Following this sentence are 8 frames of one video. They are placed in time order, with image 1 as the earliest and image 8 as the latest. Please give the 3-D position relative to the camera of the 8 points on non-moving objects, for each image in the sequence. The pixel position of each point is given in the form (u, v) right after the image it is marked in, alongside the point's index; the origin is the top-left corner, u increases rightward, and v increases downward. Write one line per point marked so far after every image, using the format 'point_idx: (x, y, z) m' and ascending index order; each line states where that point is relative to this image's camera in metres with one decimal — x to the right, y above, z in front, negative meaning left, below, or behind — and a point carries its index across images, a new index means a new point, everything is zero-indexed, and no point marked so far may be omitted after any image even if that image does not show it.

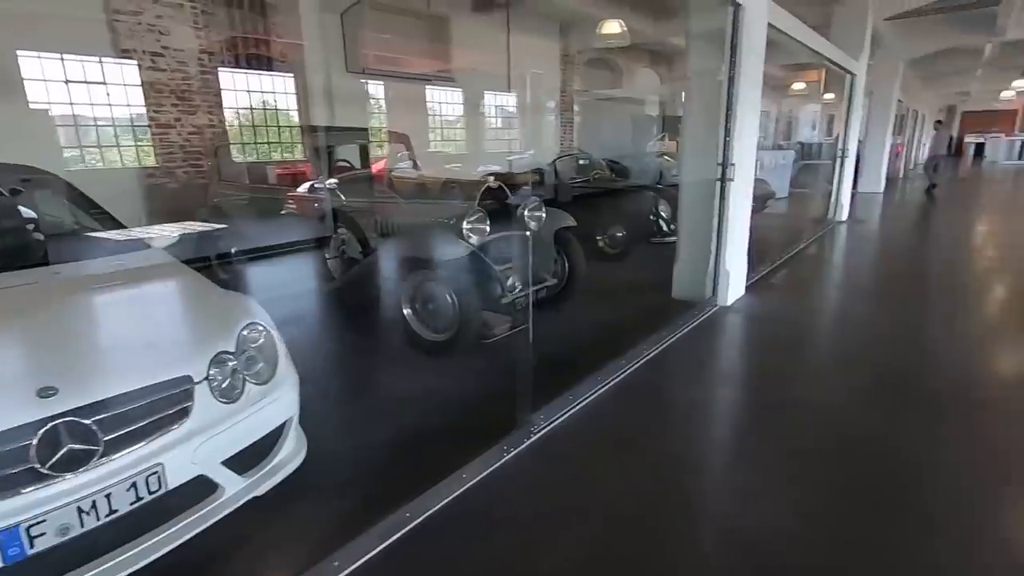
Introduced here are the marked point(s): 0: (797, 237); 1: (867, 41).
0: (+3.6, +0.7, +6.9) m
1: (+4.5, +3.2, +6.9) m
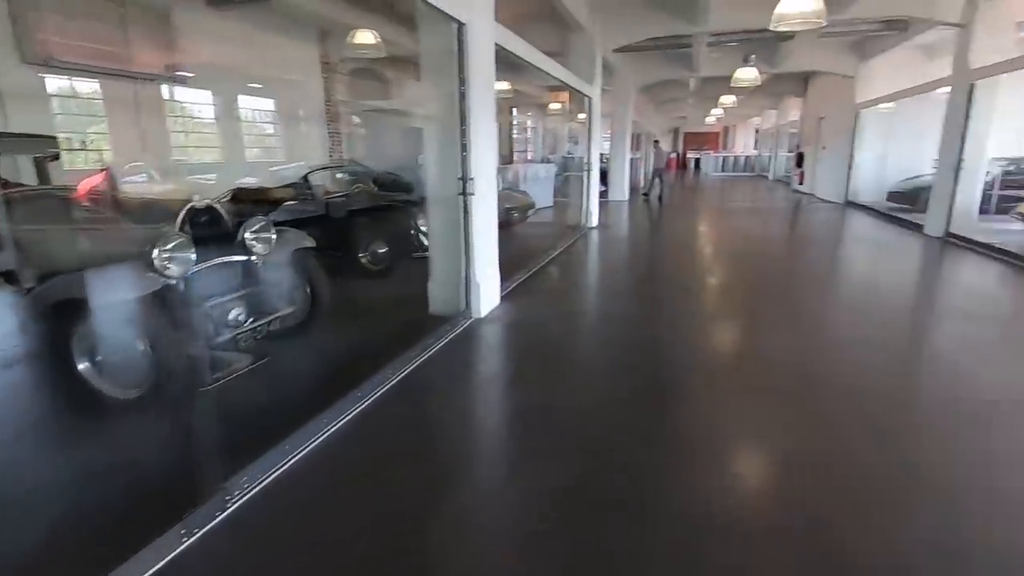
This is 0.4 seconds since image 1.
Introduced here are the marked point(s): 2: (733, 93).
0: (+0.6, +0.6, +7.5) m
1: (+1.2, +3.2, +7.9) m
2: (+6.2, +5.5, +15.2) m
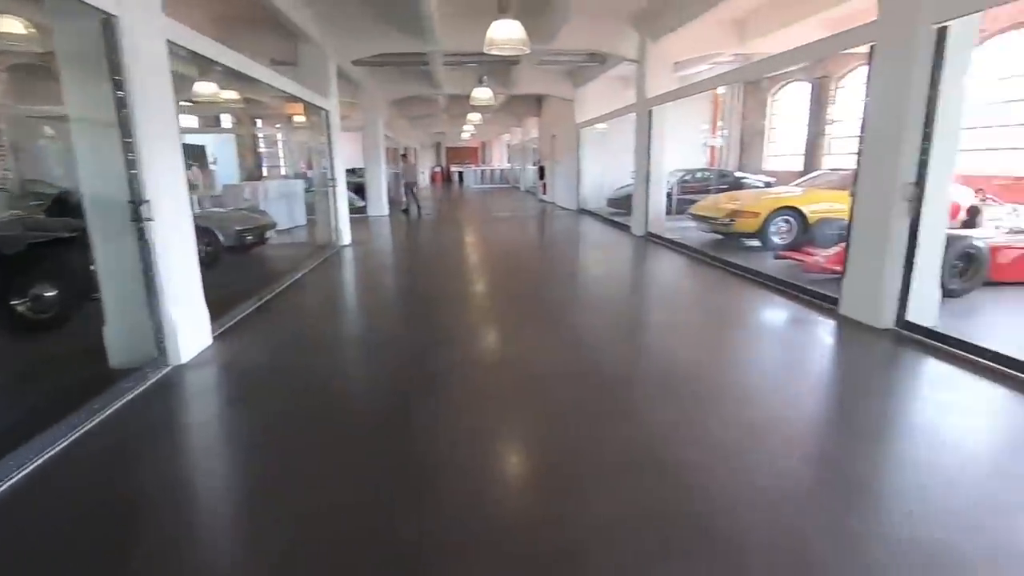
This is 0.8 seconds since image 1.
0: (-2.7, +0.3, +7.0) m
1: (-2.5, +2.9, +7.5) m
2: (-1.0, +5.3, +16.2) m
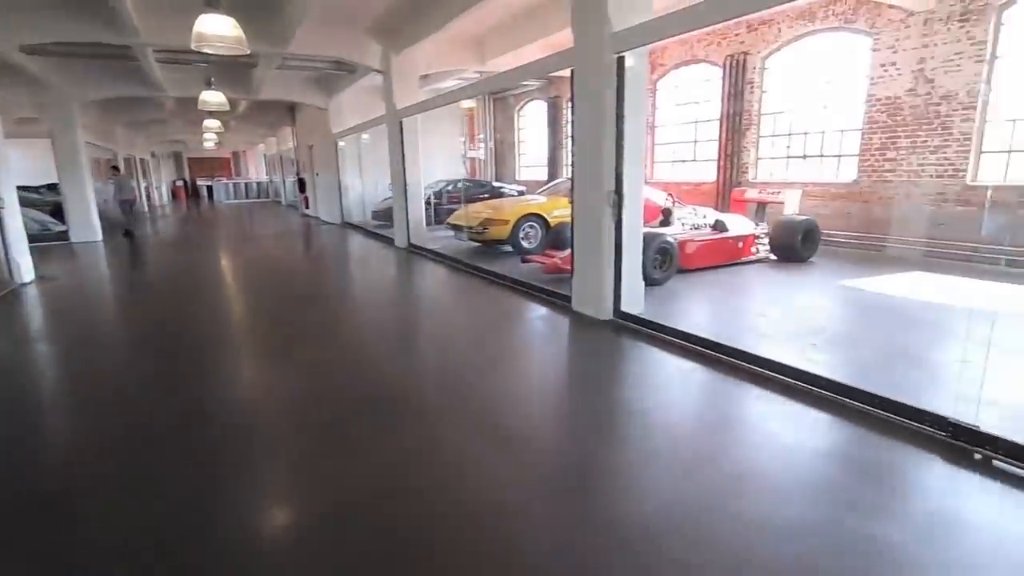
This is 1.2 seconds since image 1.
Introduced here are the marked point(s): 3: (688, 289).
0: (-5.4, -0.2, +5.2) m
1: (-5.7, +2.4, +5.8) m
2: (-7.8, +4.6, +14.4) m
3: (+1.7, 0.0, +5.1) m
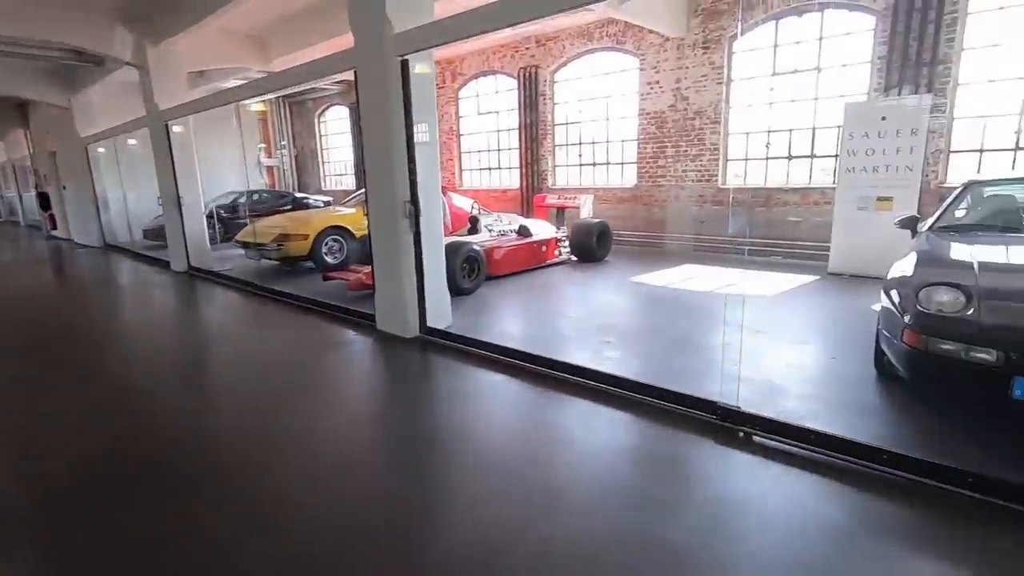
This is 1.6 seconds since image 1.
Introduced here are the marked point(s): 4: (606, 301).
0: (-6.8, -0.8, +3.1) m
1: (-7.5, +1.7, +3.5) m
2: (-12.4, +3.6, +11.0) m
3: (-0.1, -0.1, +5.2) m
4: (+0.8, -0.1, +4.7) m
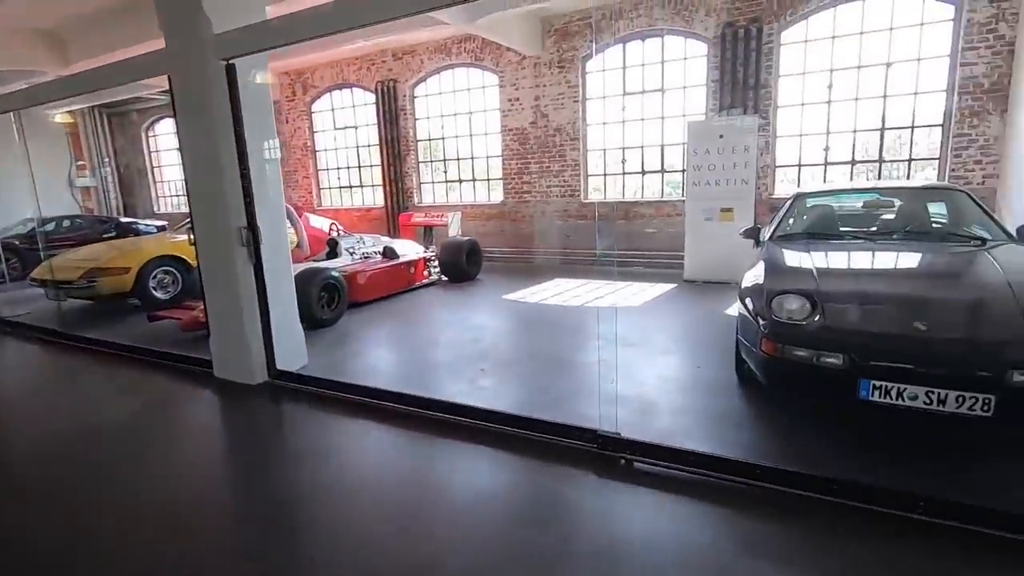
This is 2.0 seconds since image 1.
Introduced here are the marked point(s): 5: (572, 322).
0: (-7.3, -1.4, +1.2) m
1: (-8.2, +1.1, +1.5) m
2: (-14.7, +2.4, +7.8) m
3: (-1.3, -0.3, +4.8) m
4: (-0.3, -0.3, +4.6) m
5: (+0.5, -0.3, +4.5) m
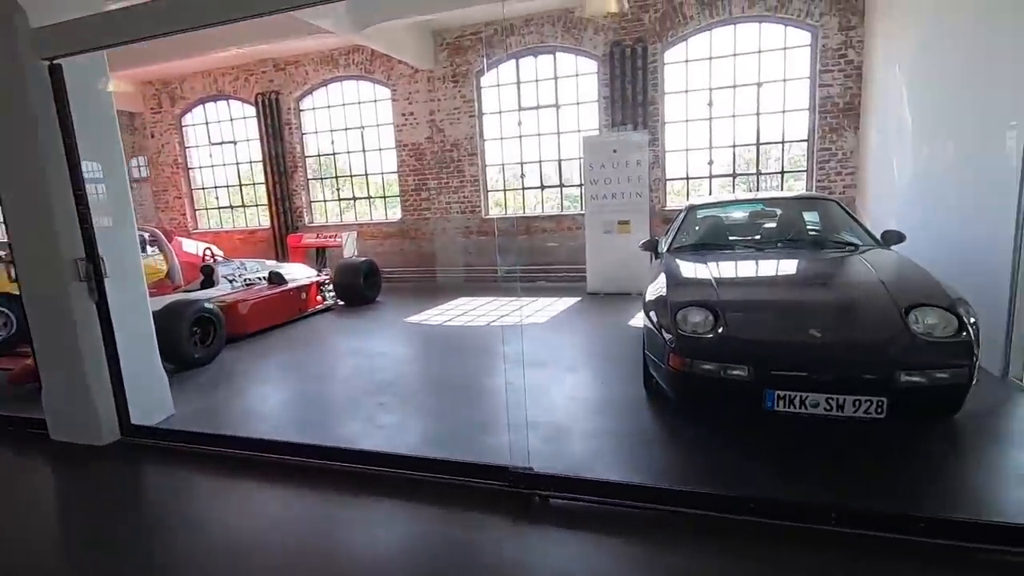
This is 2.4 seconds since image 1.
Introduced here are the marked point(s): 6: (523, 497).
0: (-7.3, -1.8, -0.3) m
1: (-8.4, +0.6, -0.1) m
2: (-16.0, +1.5, +5.0) m
3: (-2.1, -0.6, +4.2) m
4: (-1.0, -0.5, +4.2) m
5: (-0.3, -0.4, +4.3) m
6: (0.0, -0.8, +2.1) m
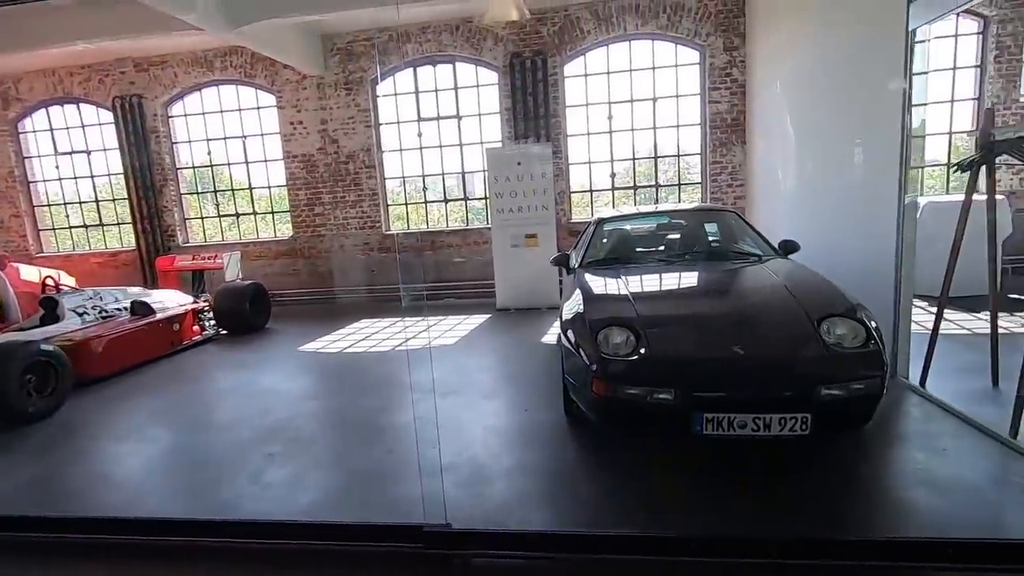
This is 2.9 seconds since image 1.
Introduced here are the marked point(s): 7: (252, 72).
0: (-7.0, -2.1, -1.9) m
1: (-8.2, +0.3, -1.8) m
2: (-16.6, +0.7, +1.9) m
3: (-2.7, -0.8, +3.6) m
4: (-1.7, -0.7, +3.7) m
5: (-0.9, -0.6, +3.9) m
6: (-0.2, -0.9, +1.8) m
7: (-3.0, +2.5, +6.3) m
